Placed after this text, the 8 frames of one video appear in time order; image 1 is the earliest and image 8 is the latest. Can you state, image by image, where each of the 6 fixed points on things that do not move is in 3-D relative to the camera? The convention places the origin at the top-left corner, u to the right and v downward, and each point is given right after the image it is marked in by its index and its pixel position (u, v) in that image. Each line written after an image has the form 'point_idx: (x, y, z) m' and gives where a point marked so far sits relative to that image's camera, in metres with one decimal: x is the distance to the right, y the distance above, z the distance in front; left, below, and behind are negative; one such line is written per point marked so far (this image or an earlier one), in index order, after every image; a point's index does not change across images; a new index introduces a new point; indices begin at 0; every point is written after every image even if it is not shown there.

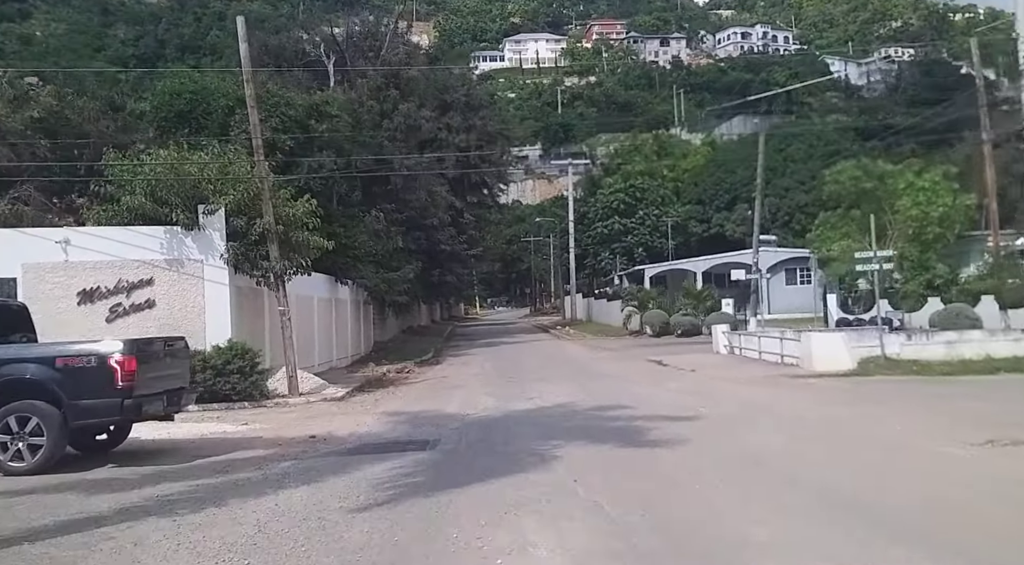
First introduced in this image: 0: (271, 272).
0: (-4.8, +0.2, +19.5) m
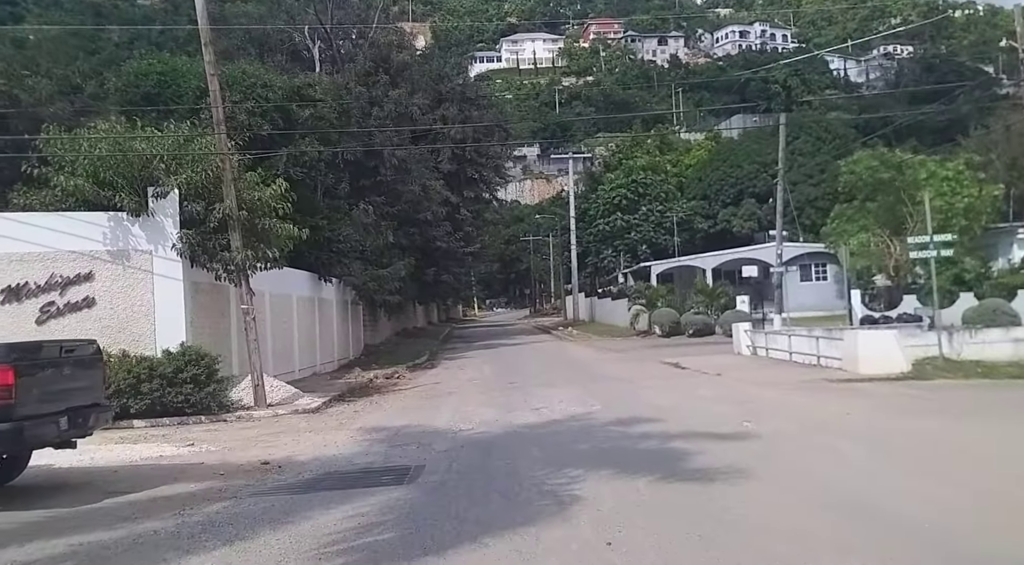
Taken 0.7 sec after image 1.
0: (-4.8, +0.3, +16.8) m
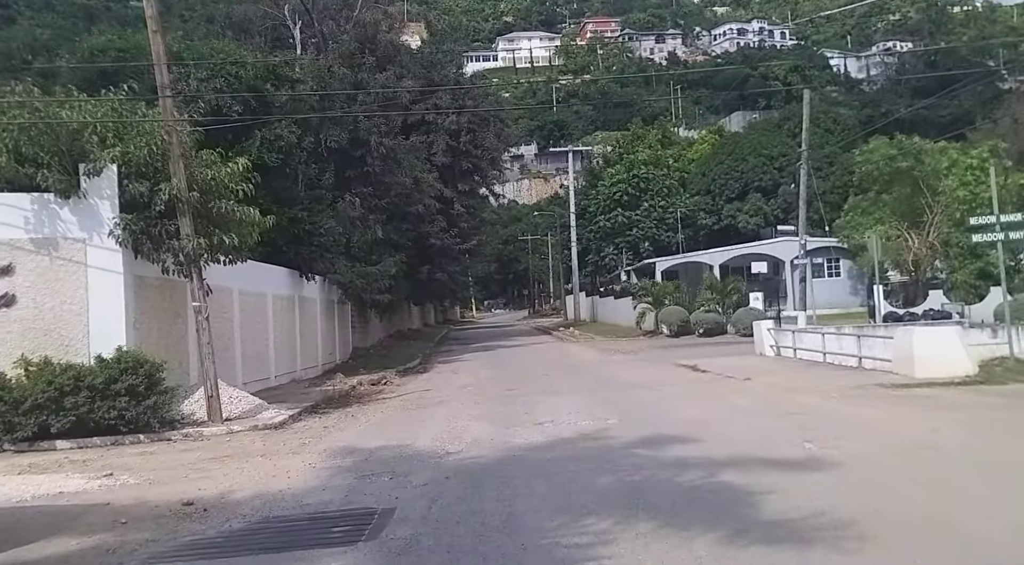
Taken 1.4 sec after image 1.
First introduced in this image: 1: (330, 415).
0: (-4.8, +0.4, +14.3) m
1: (-3.0, -2.2, +16.0) m
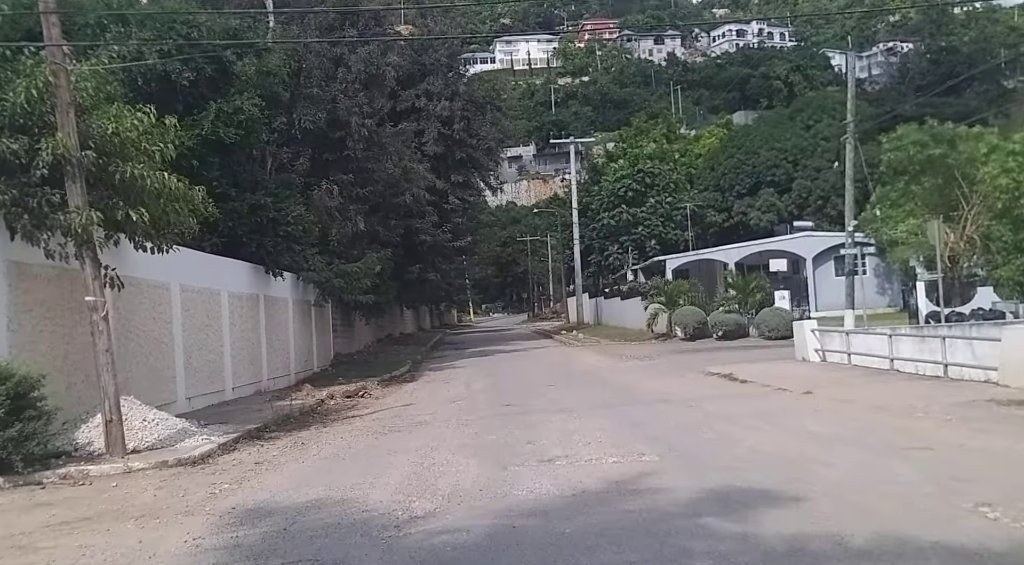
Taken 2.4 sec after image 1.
0: (-4.9, +0.6, +10.8) m
1: (-3.0, -2.0, +12.5) m
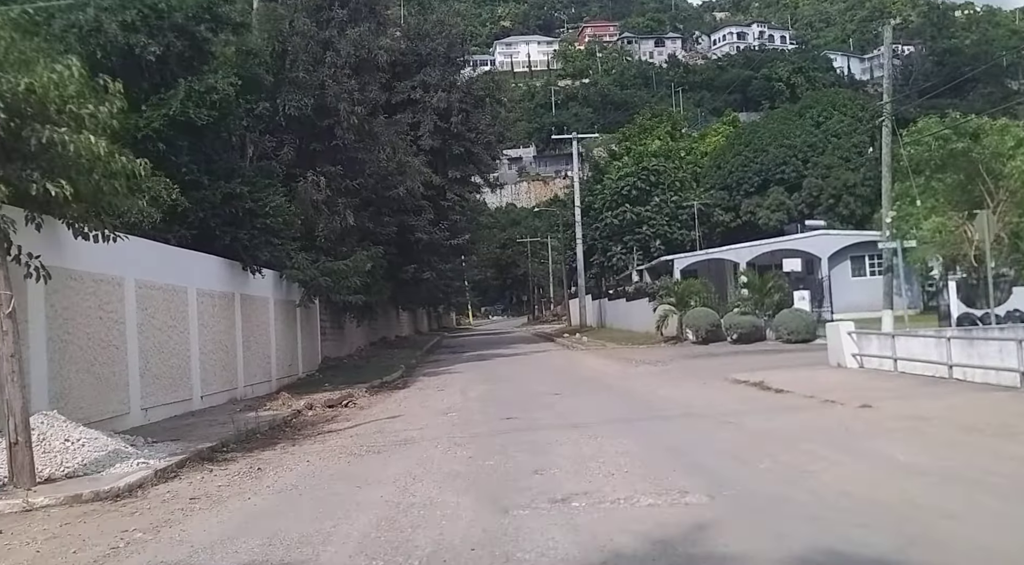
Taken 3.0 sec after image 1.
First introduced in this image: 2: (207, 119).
0: (-4.9, +0.7, +8.7) m
1: (-3.0, -2.0, +10.4) m
2: (-6.0, +3.2, +19.2) m
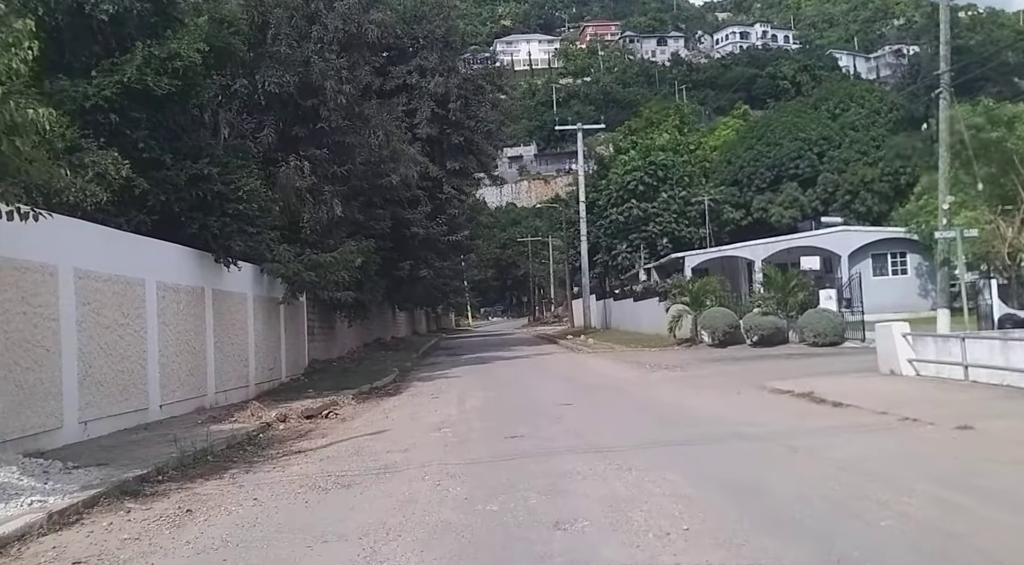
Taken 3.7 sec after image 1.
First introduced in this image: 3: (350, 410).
0: (-4.8, +0.8, +6.4) m
1: (-2.9, -1.8, +8.1) m
2: (-5.9, +3.4, +16.9) m
3: (-2.9, -2.3, +17.7) m
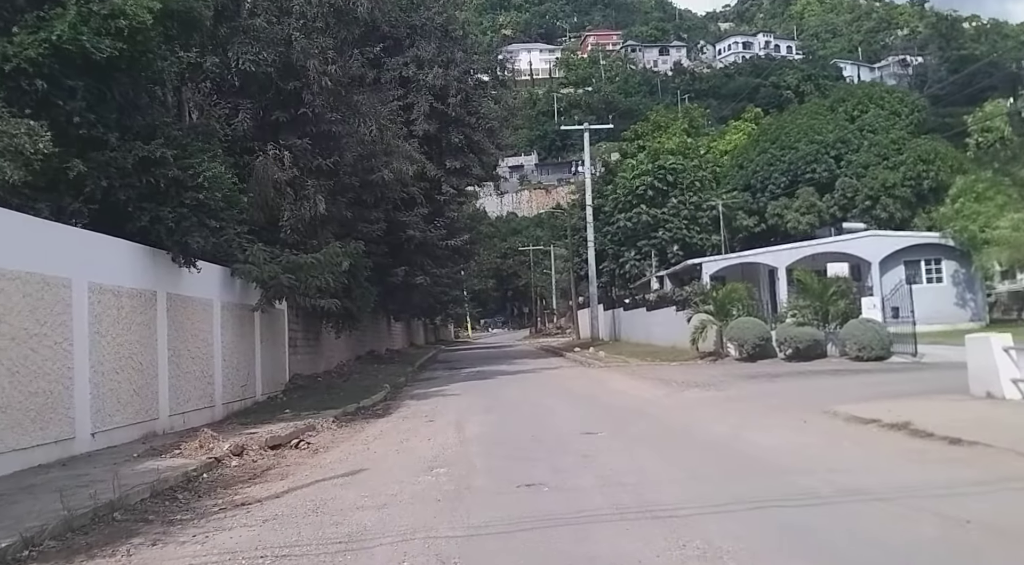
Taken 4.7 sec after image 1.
0: (-4.6, +0.9, +3.6) m
1: (-2.8, -1.7, +5.2) m
2: (-5.8, +3.3, +14.1) m
3: (-2.8, -2.3, +14.8) m
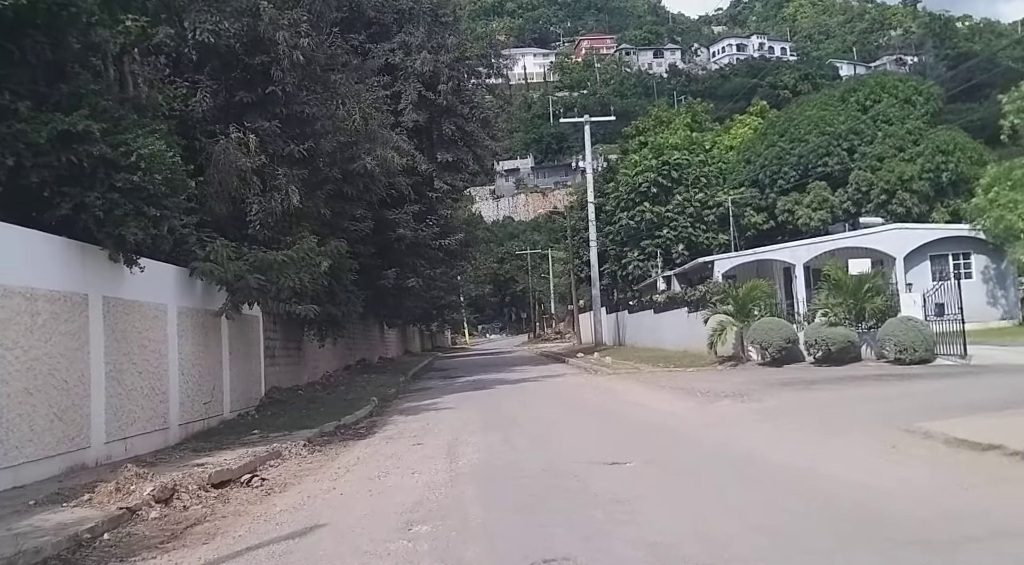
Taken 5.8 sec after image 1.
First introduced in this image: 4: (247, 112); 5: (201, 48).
0: (-4.6, +1.0, +0.9) m
1: (-2.7, -1.6, +2.5) m
2: (-5.8, +3.3, +11.4) m
3: (-2.8, -2.3, +12.1) m
4: (-5.4, +3.5, +19.8) m
5: (-5.8, +4.3, +18.3) m
